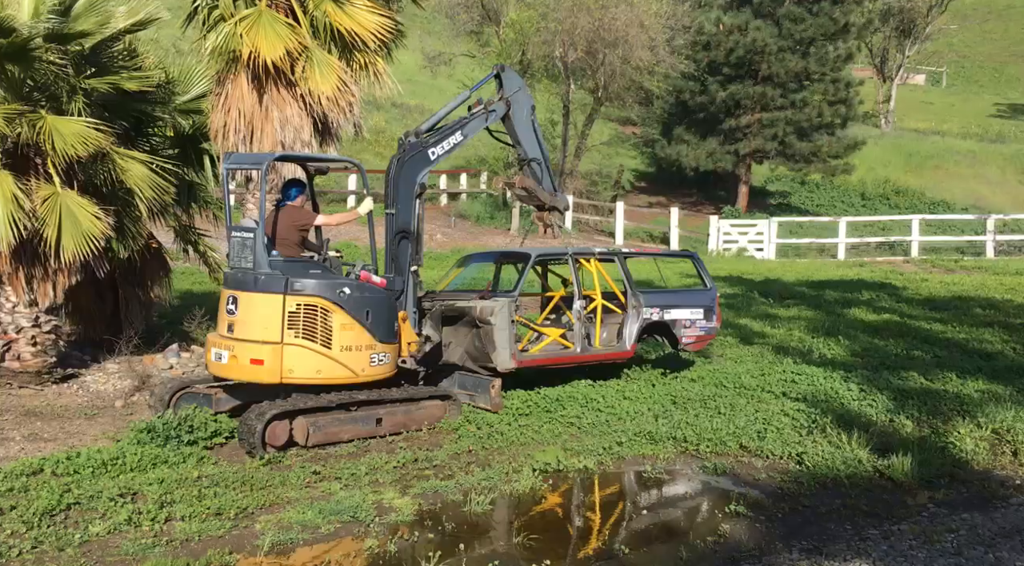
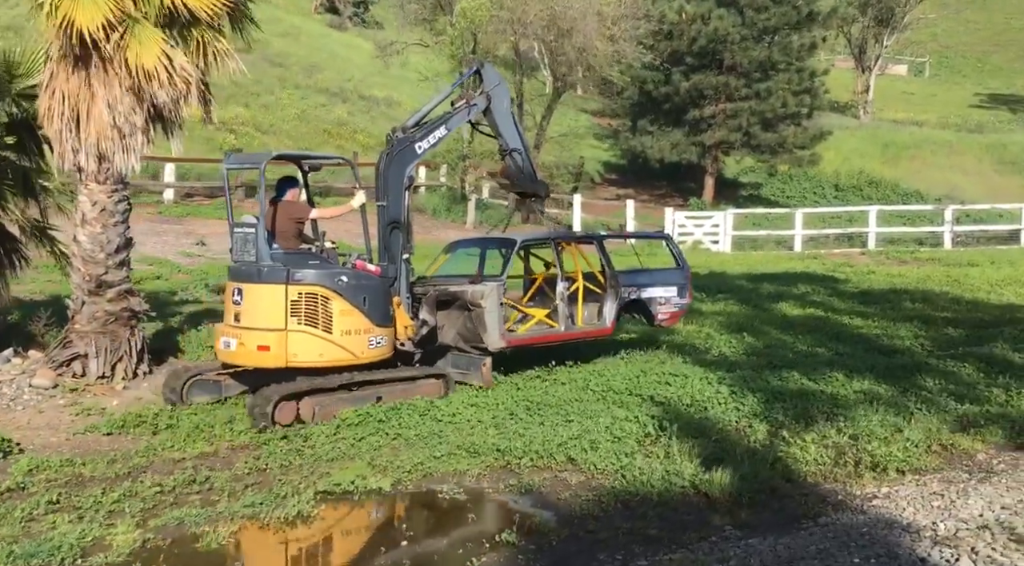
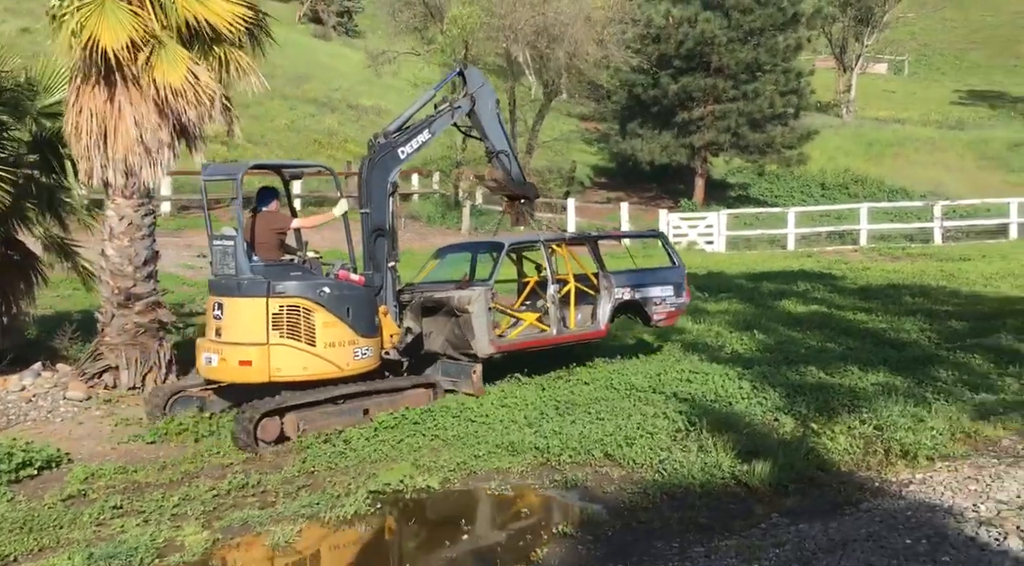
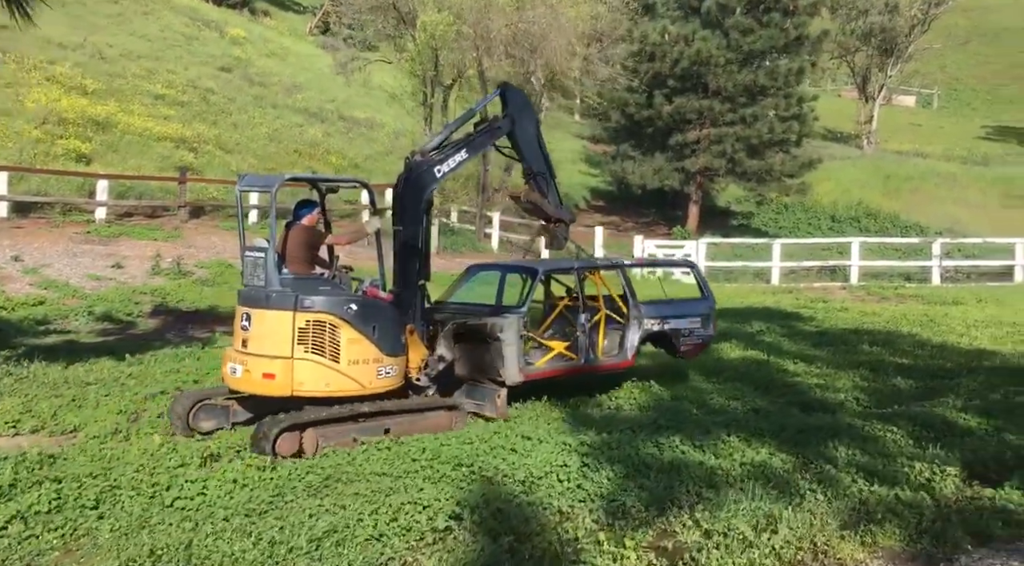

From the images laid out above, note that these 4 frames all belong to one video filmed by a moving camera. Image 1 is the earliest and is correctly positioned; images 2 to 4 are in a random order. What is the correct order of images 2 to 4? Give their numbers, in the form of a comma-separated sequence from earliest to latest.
3, 2, 4
